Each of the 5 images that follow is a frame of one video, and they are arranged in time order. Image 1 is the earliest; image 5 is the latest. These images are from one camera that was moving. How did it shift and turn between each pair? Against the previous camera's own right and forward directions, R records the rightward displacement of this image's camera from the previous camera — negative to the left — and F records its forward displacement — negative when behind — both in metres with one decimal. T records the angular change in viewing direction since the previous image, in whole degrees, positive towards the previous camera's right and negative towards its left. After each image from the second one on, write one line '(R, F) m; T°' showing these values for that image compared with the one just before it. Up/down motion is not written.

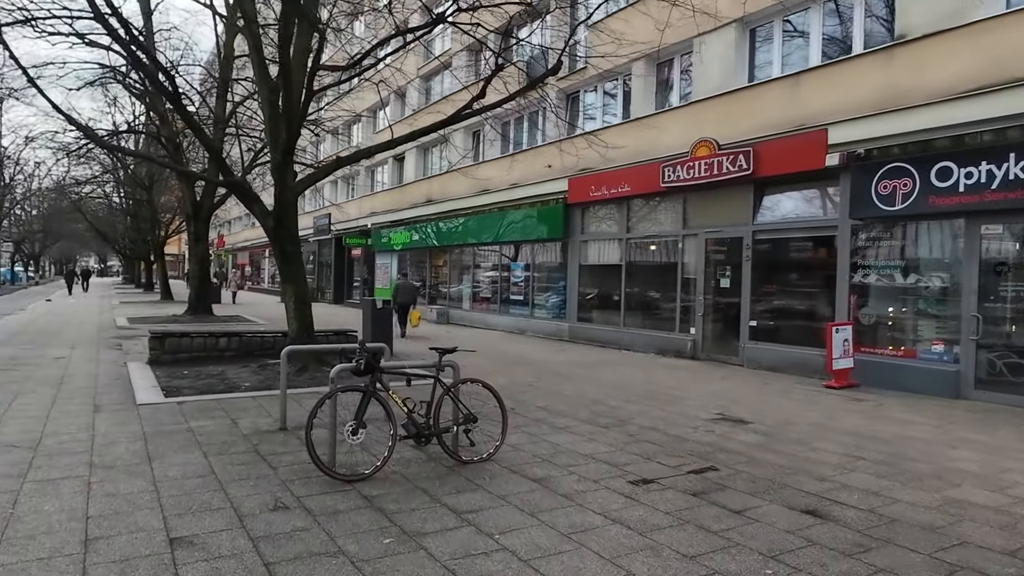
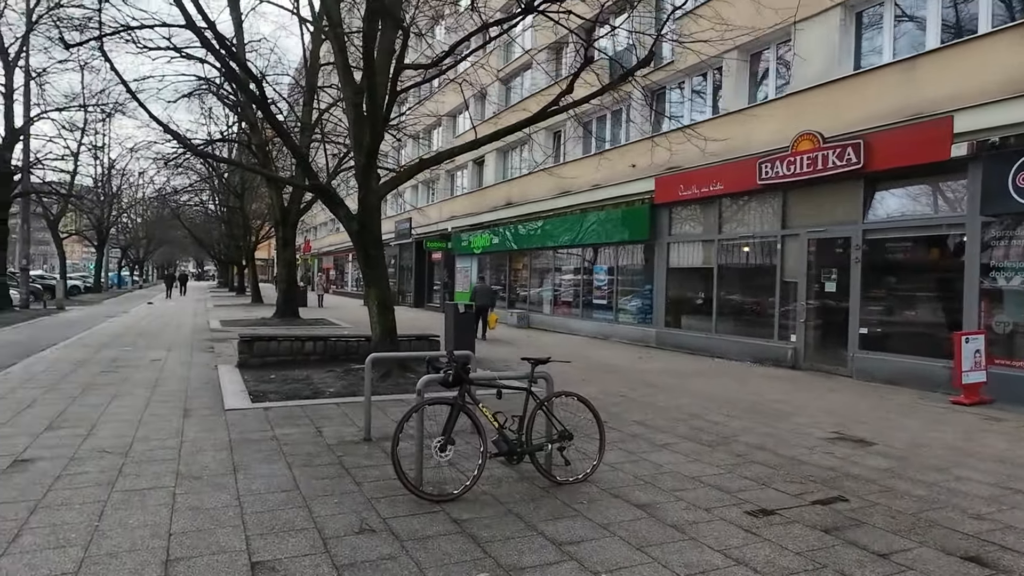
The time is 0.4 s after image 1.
(-0.2, +0.4) m; -6°
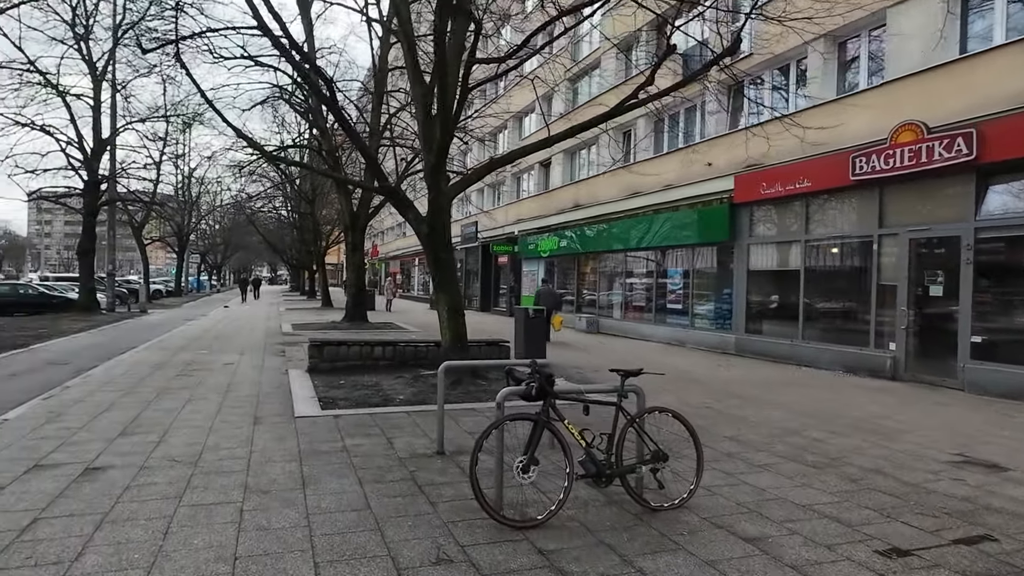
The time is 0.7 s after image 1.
(-0.1, +0.4) m; -5°
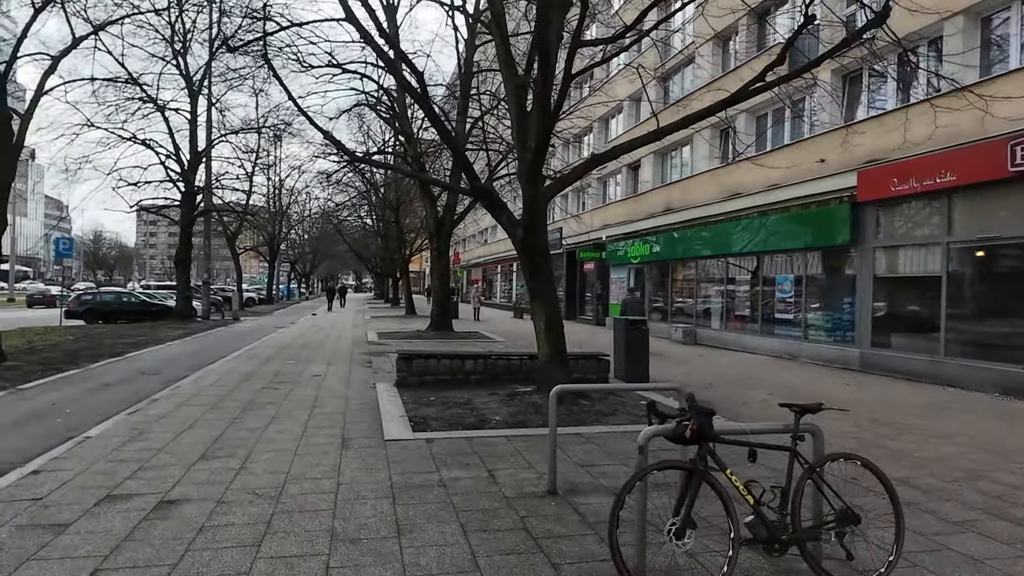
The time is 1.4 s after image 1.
(-0.3, +0.8) m; -7°
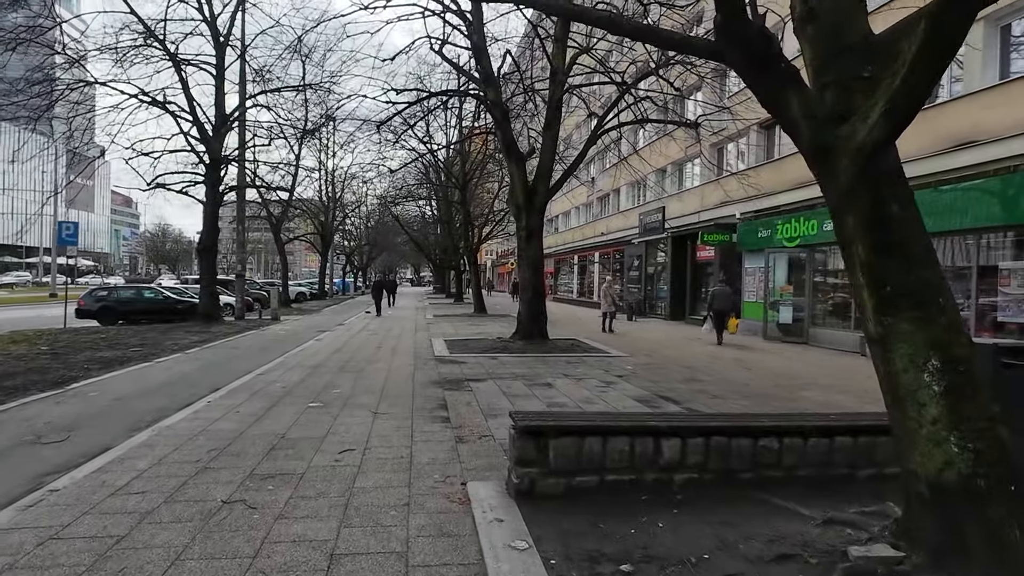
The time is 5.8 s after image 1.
(-1.3, +5.2) m; -5°
